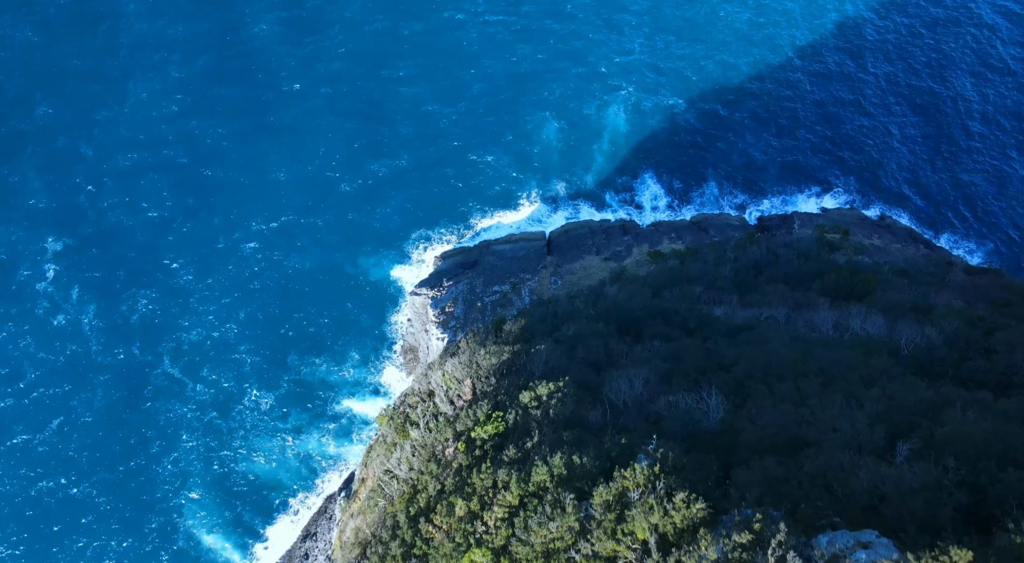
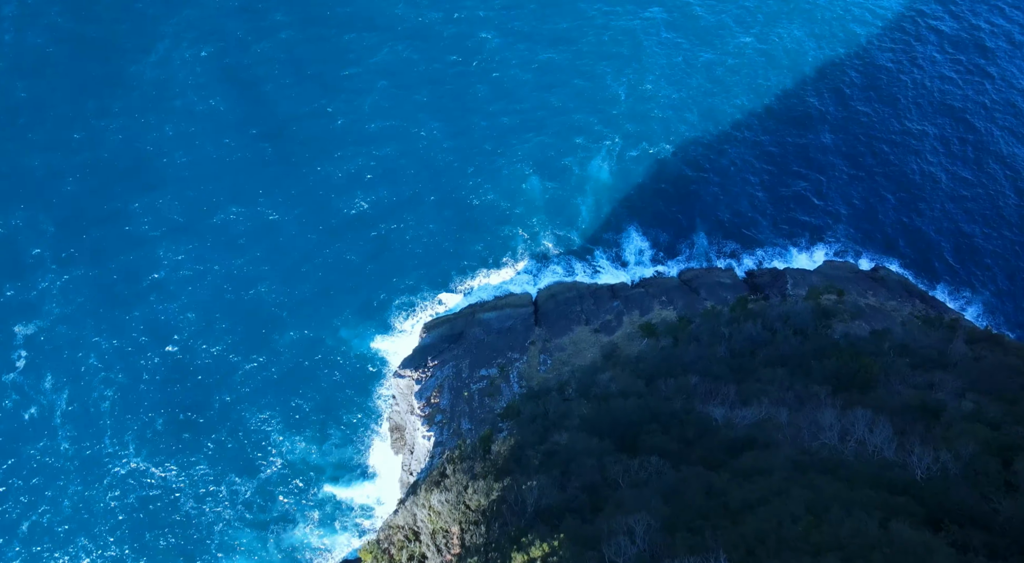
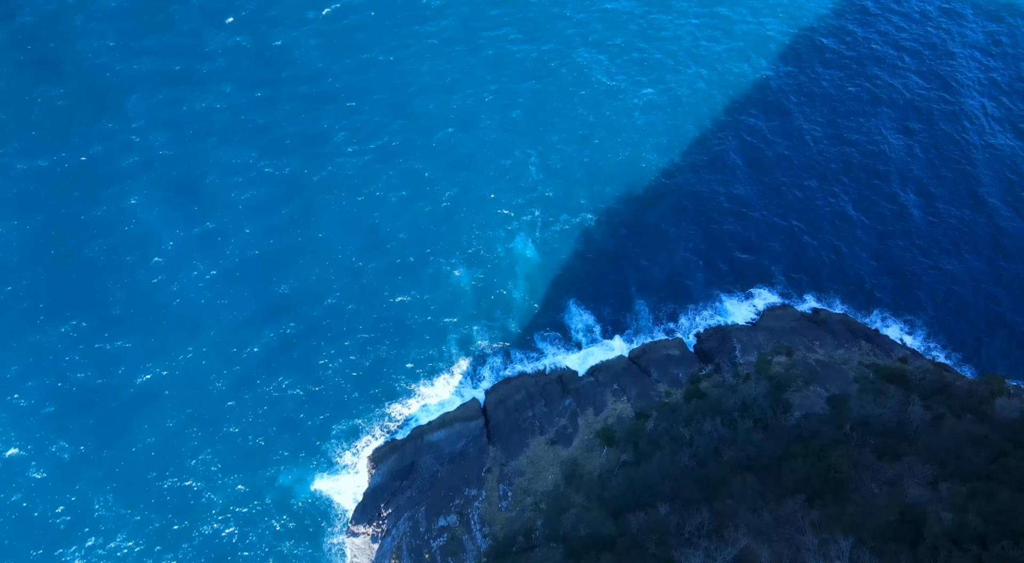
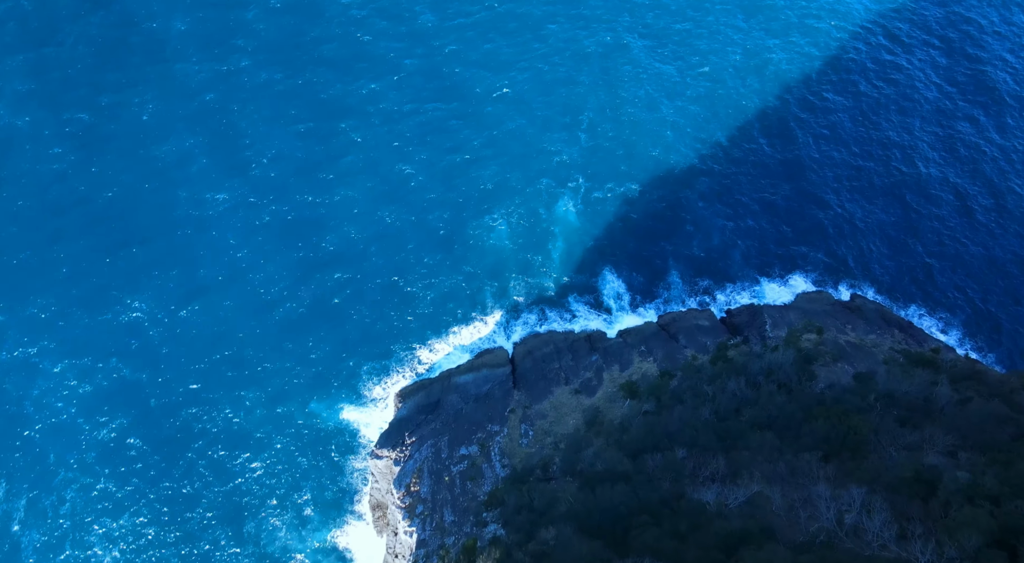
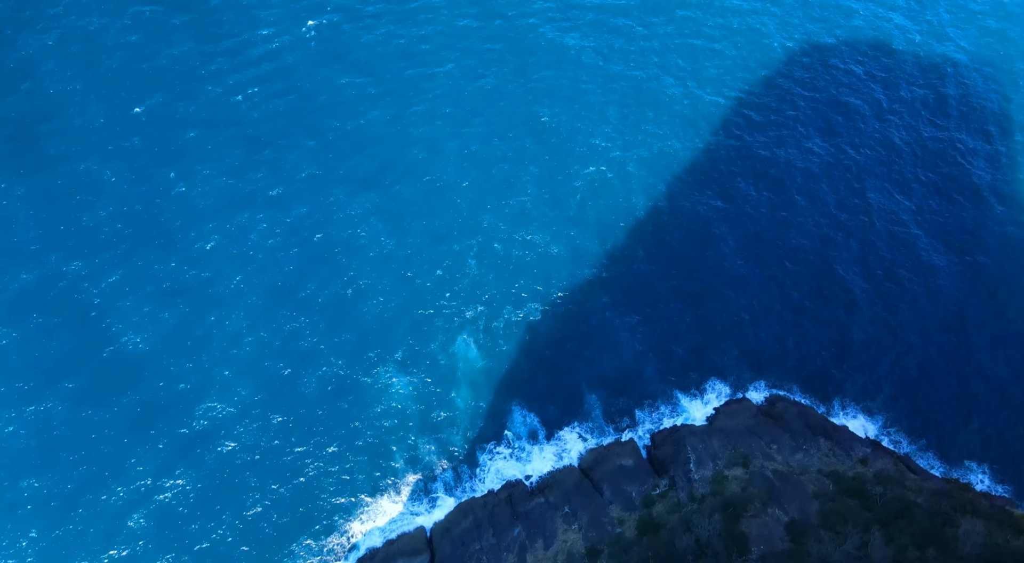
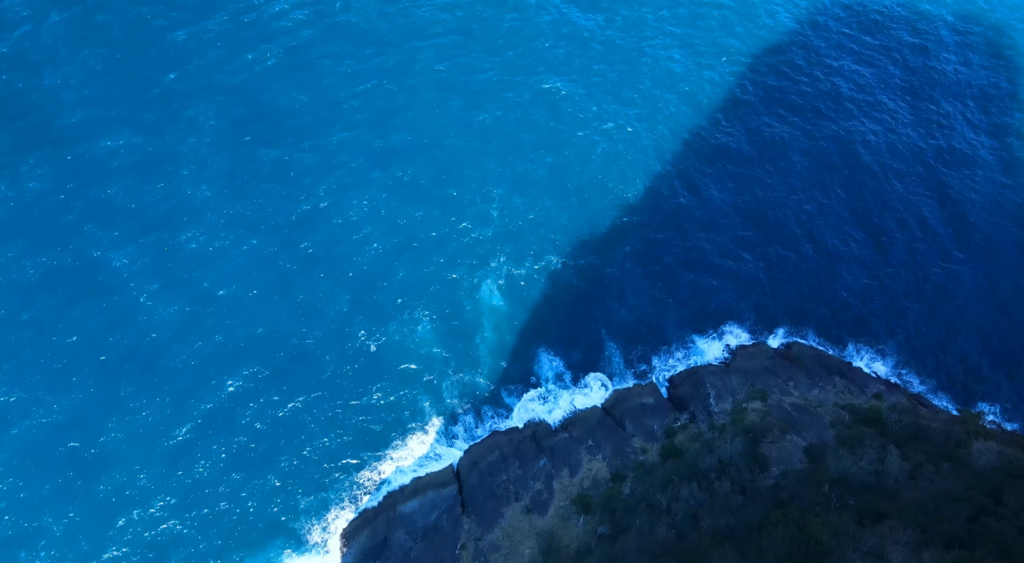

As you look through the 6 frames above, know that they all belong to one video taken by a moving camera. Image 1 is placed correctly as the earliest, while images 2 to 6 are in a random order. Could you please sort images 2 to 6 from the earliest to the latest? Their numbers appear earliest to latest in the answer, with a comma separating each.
2, 4, 3, 6, 5
